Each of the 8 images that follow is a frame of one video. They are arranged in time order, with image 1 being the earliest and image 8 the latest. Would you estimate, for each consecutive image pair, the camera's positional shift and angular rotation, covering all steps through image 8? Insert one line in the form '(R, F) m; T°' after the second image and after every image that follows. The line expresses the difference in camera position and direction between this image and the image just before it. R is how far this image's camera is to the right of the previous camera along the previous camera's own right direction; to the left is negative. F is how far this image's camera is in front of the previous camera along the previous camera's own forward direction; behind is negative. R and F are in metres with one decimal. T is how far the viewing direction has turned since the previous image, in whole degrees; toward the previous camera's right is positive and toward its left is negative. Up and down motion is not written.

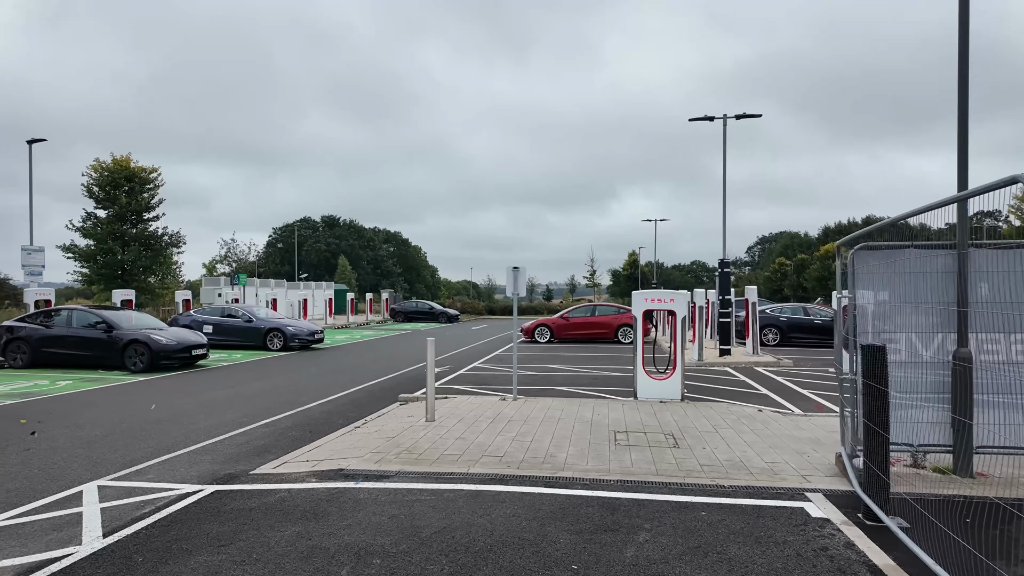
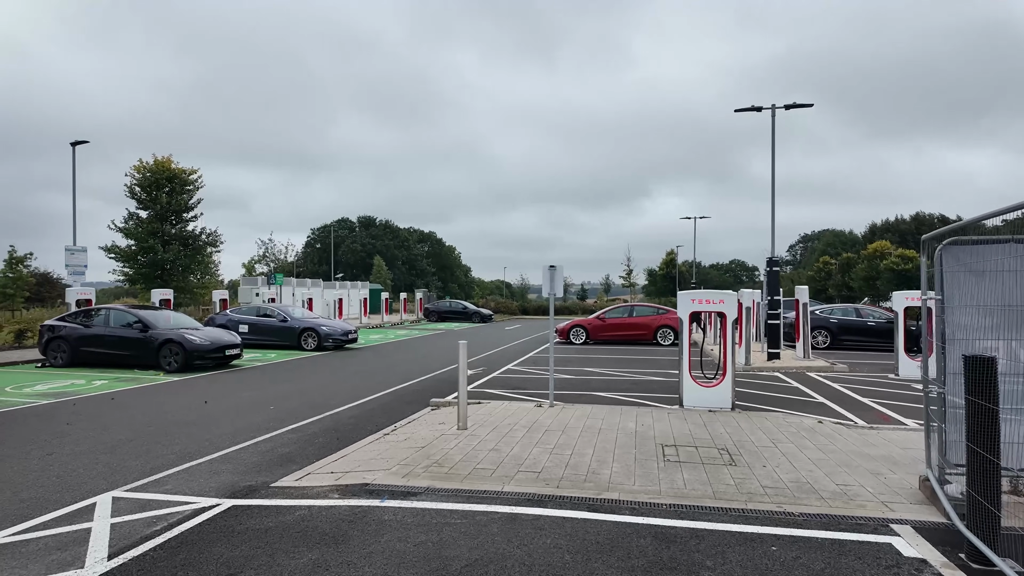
(0.0, +0.5) m; -3°
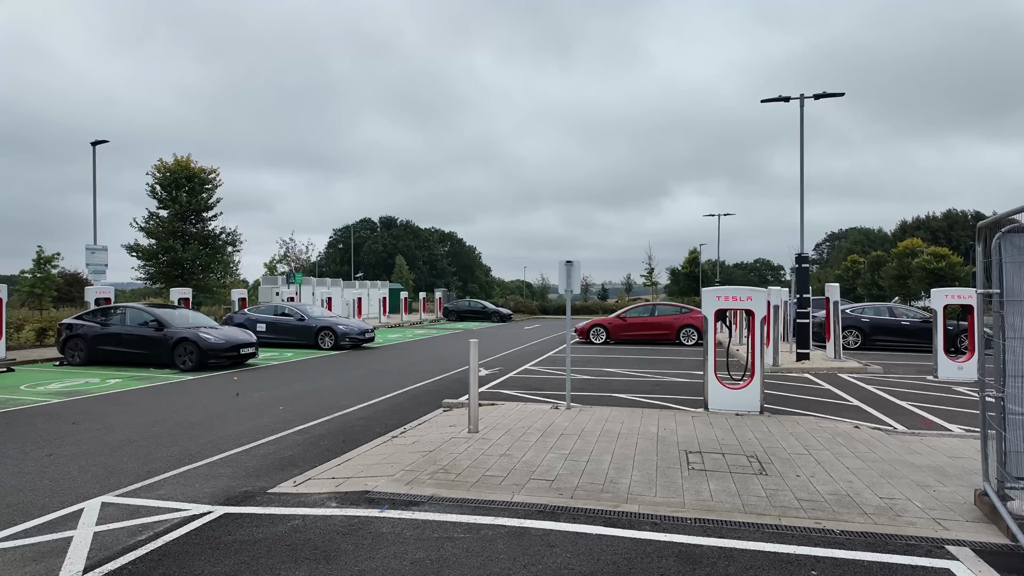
(+0.1, +0.4) m; -2°
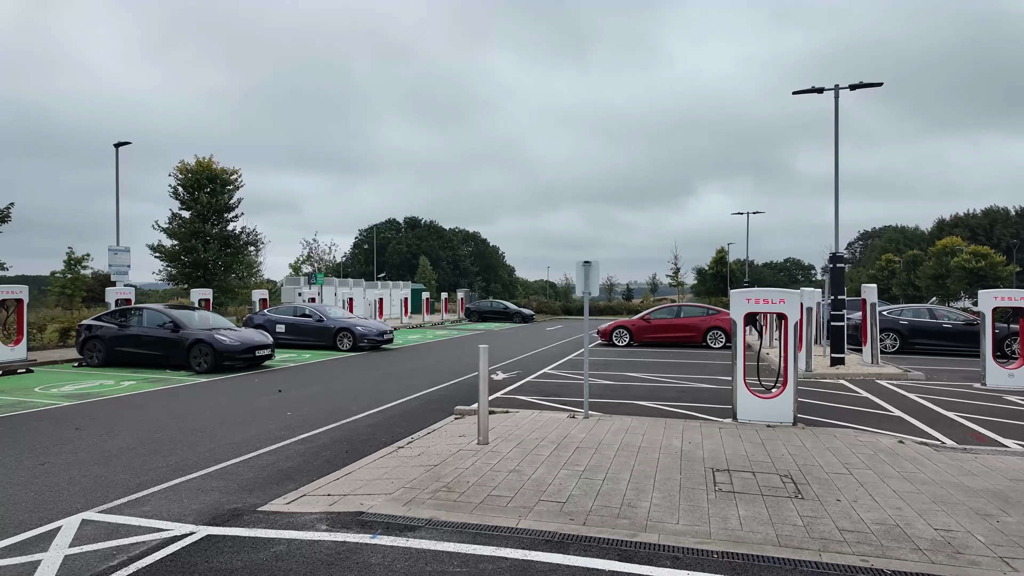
(+0.1, +0.4) m; -2°
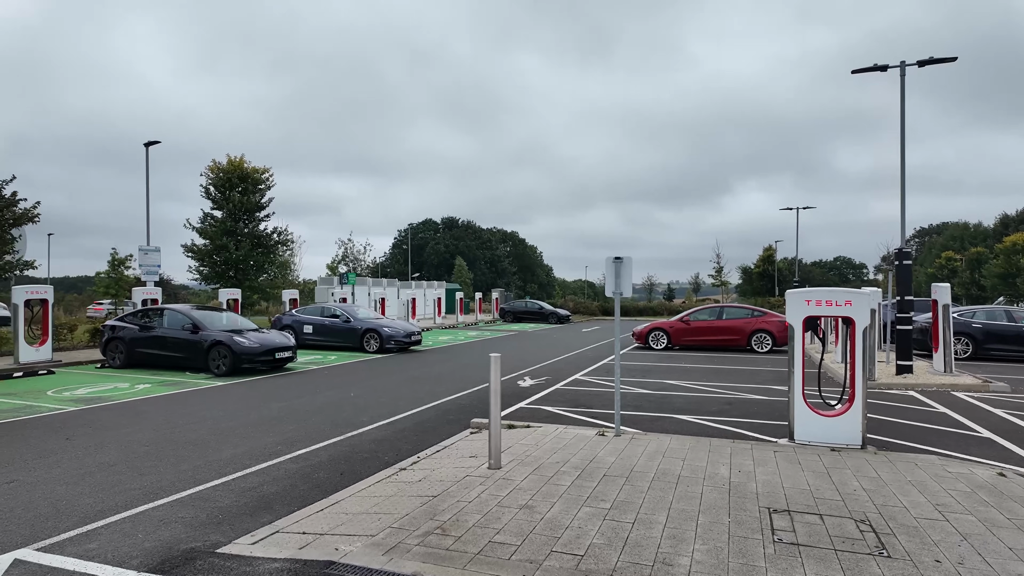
(+0.2, +0.9) m; -4°
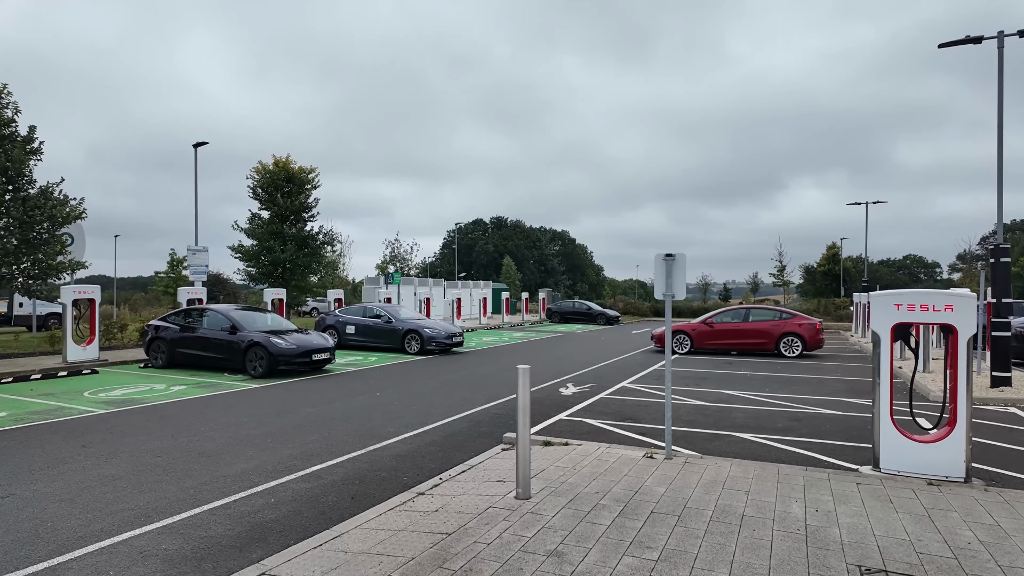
(+0.1, +0.7) m; -5°
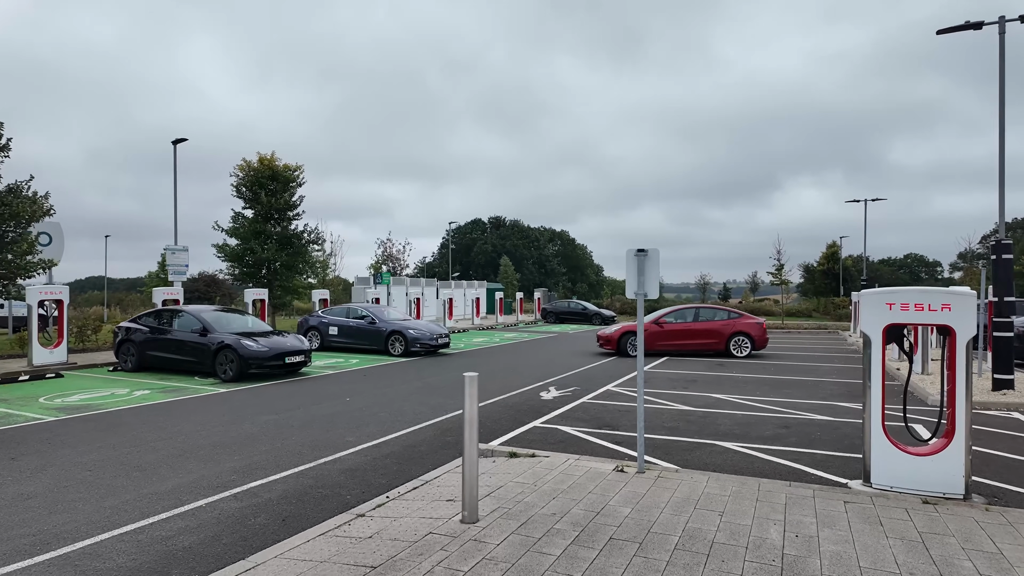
(+0.4, +0.5) m; 0°
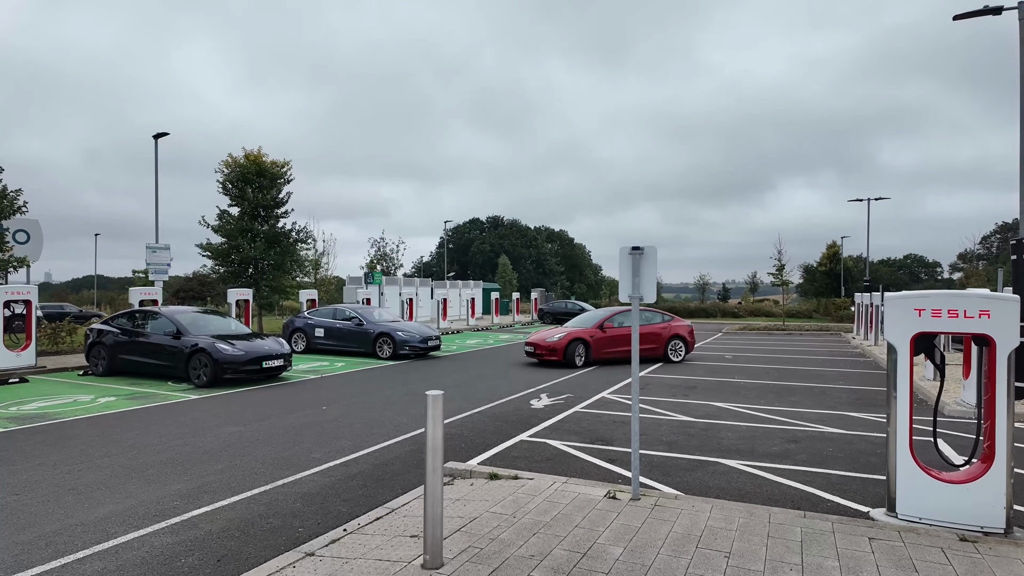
(+0.2, +0.6) m; 0°
